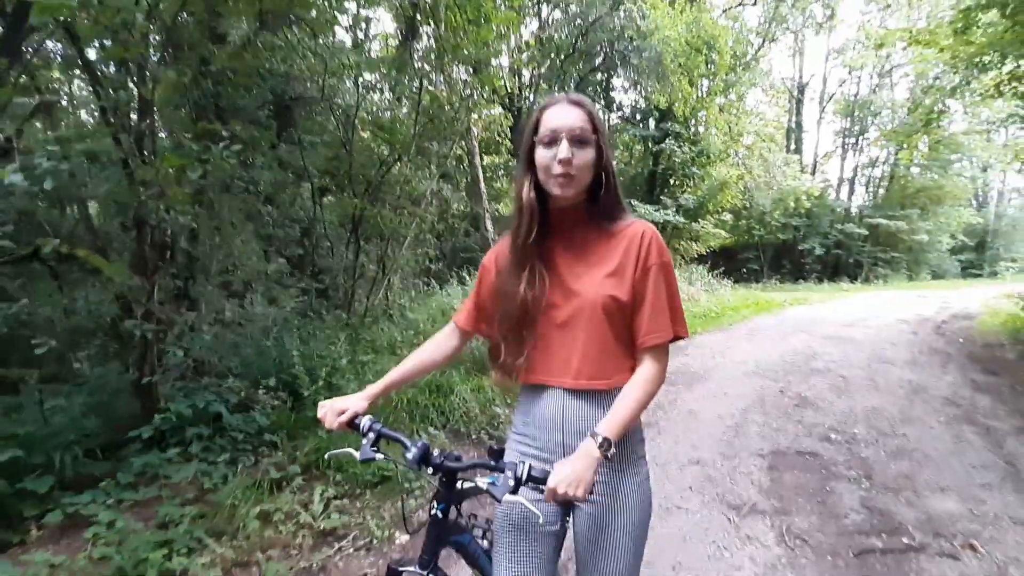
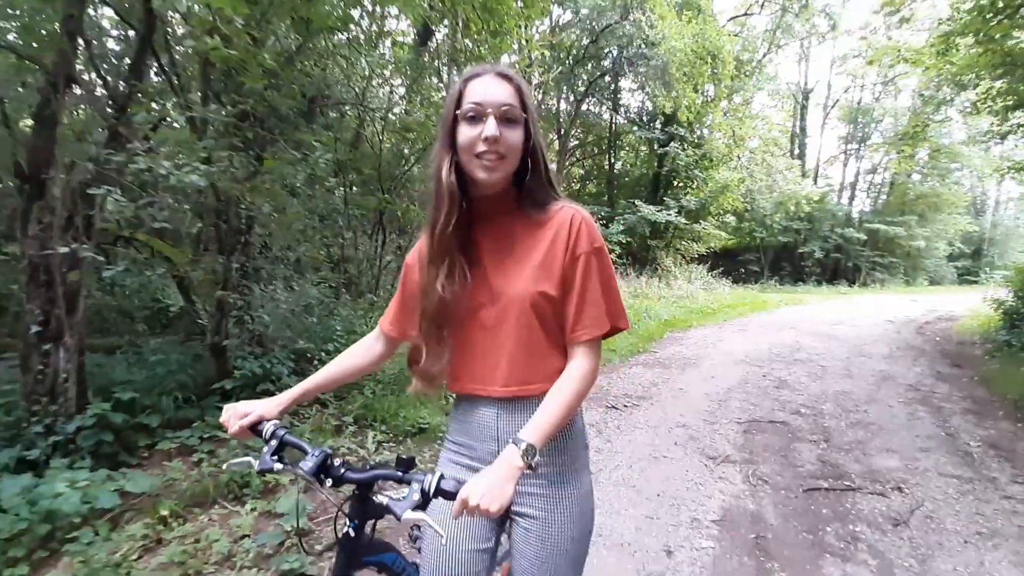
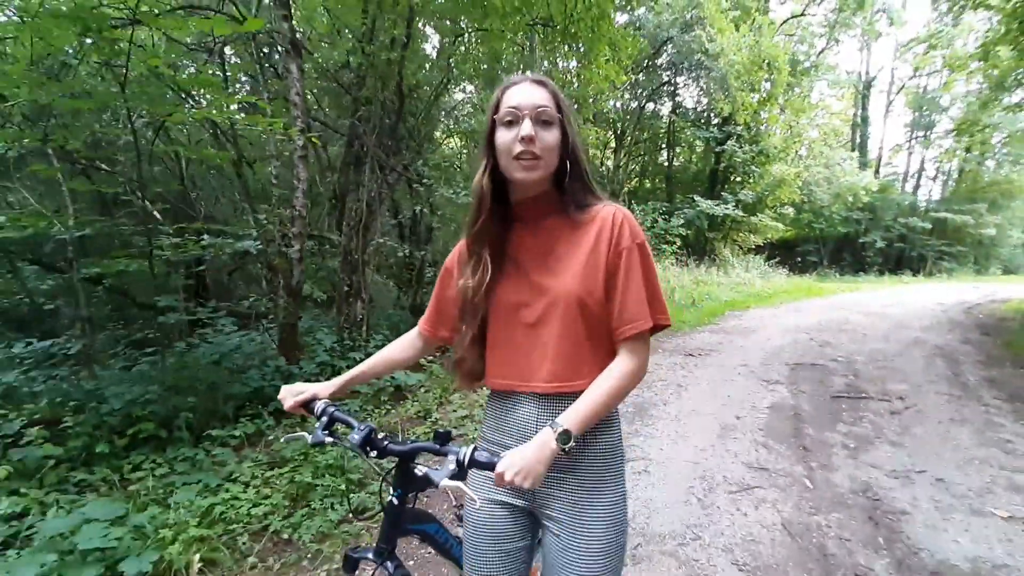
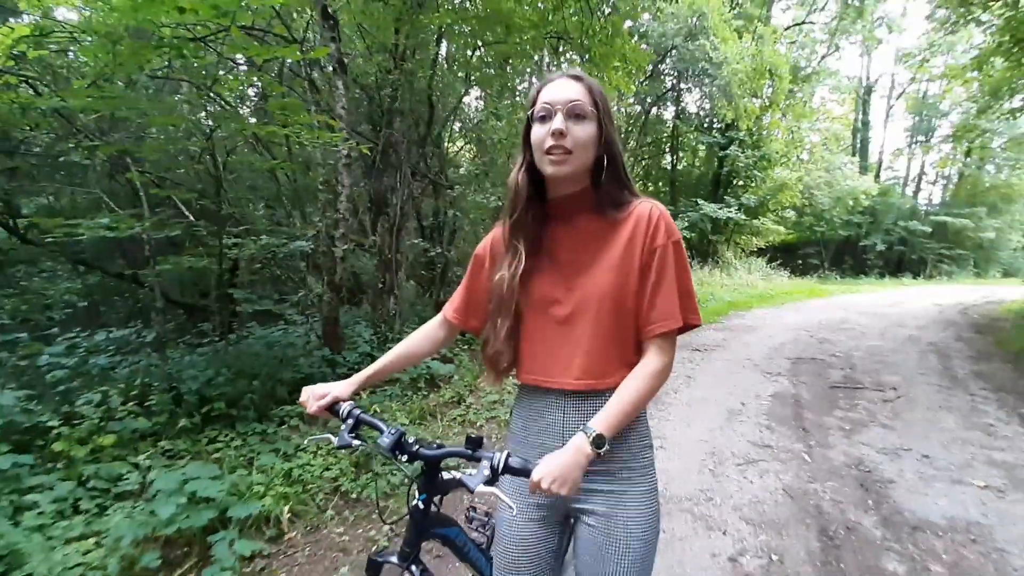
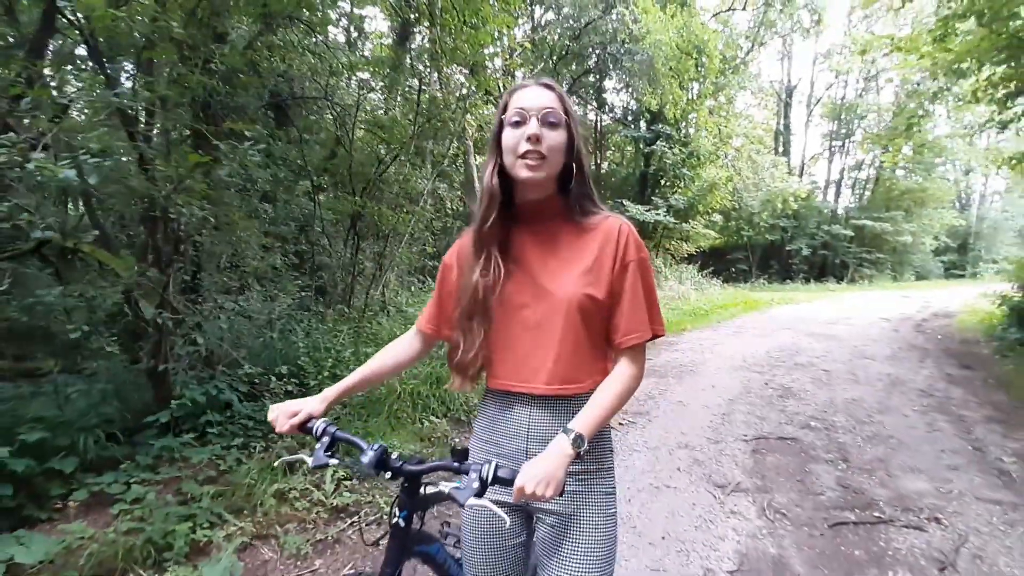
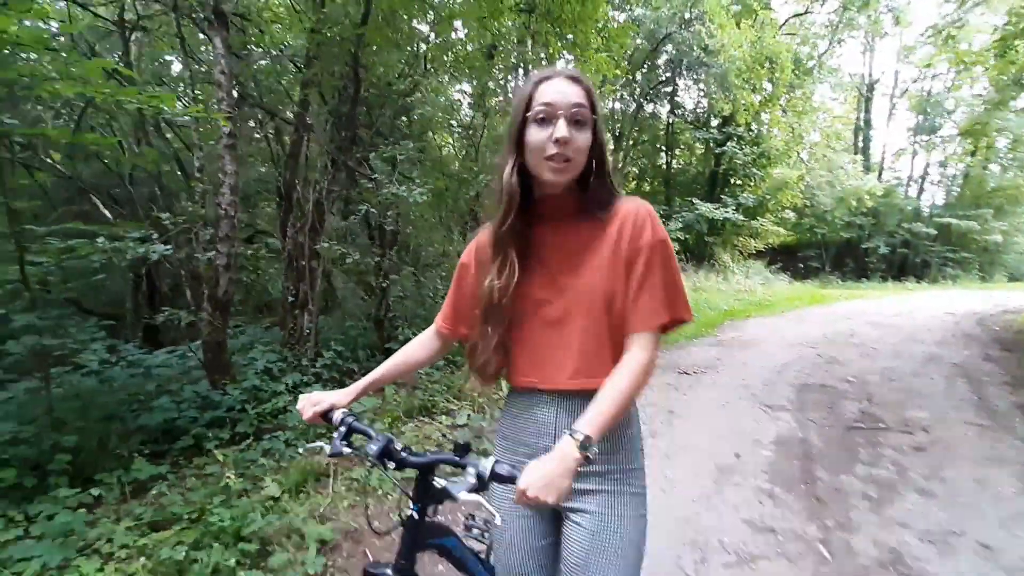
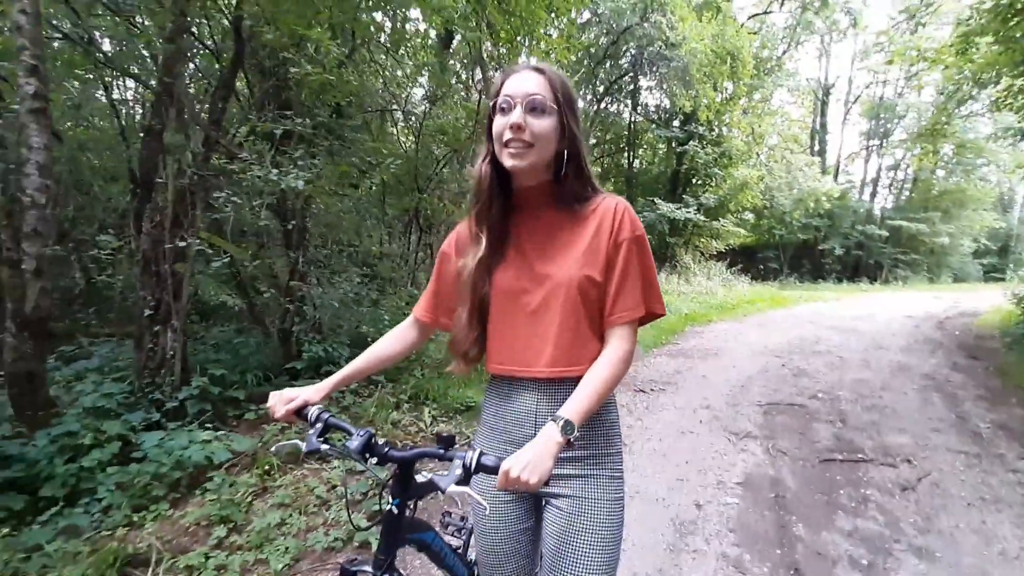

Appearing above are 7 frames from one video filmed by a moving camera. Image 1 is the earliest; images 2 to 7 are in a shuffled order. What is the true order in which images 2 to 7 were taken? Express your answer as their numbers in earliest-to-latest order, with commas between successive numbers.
5, 2, 7, 6, 3, 4
